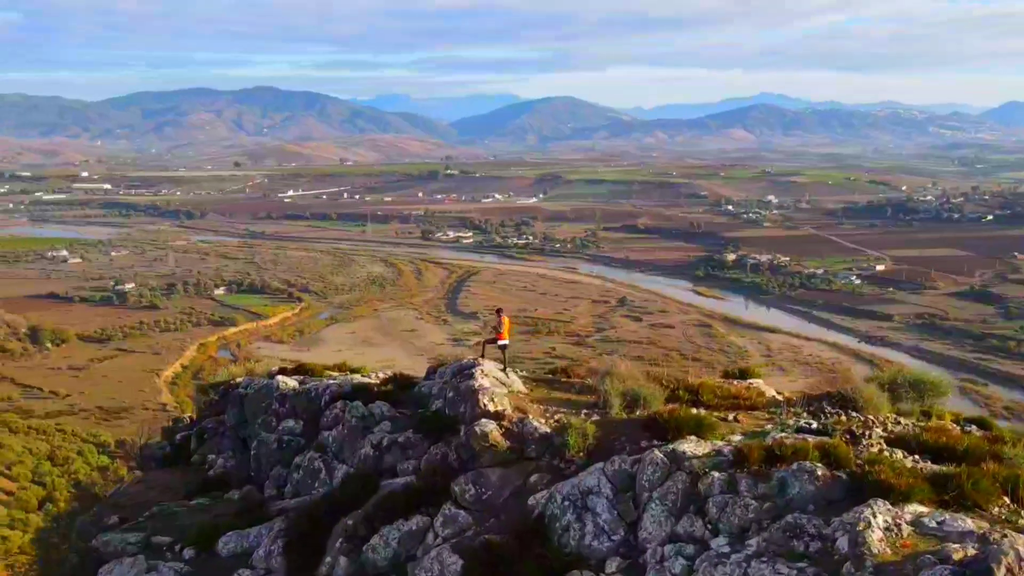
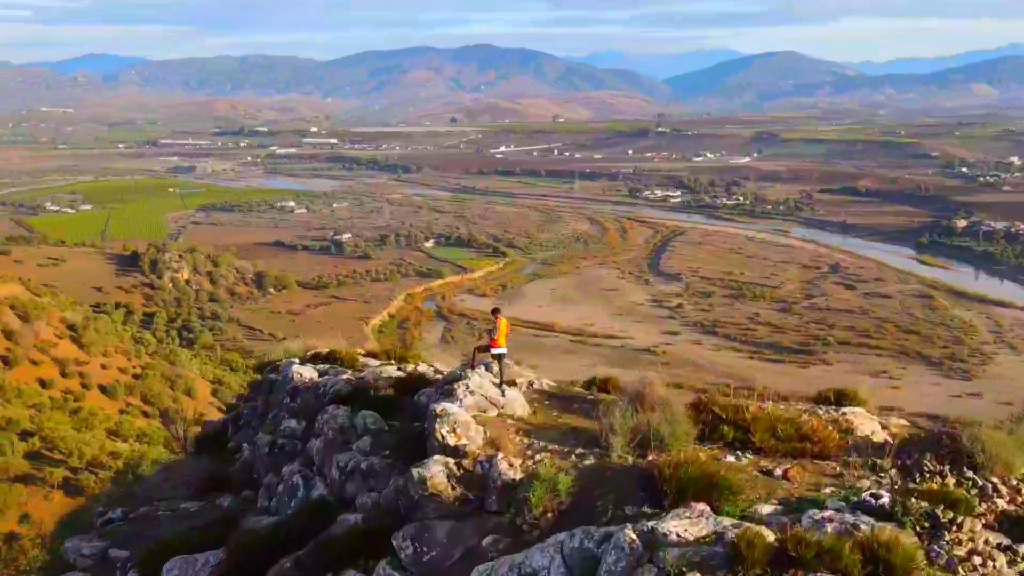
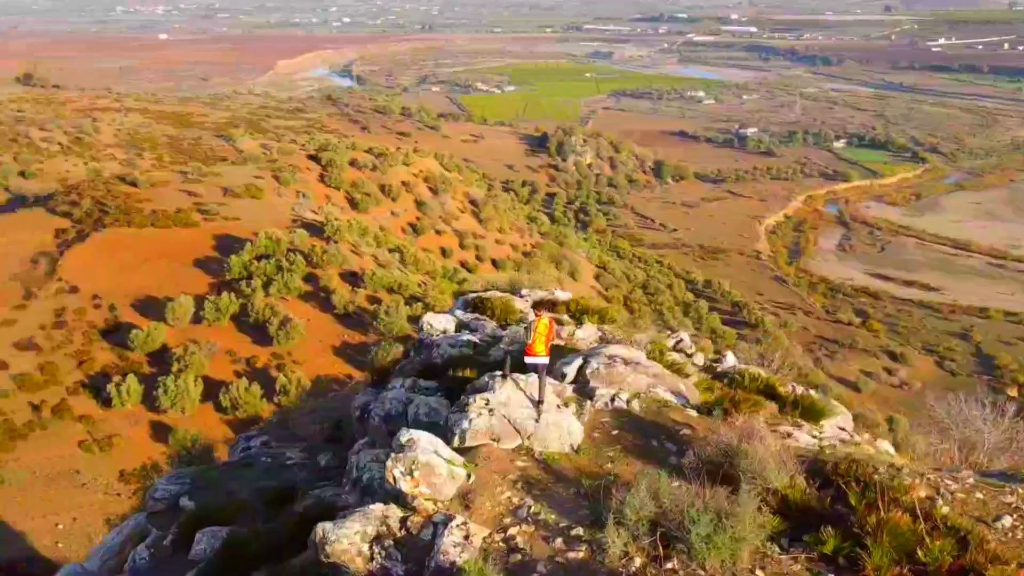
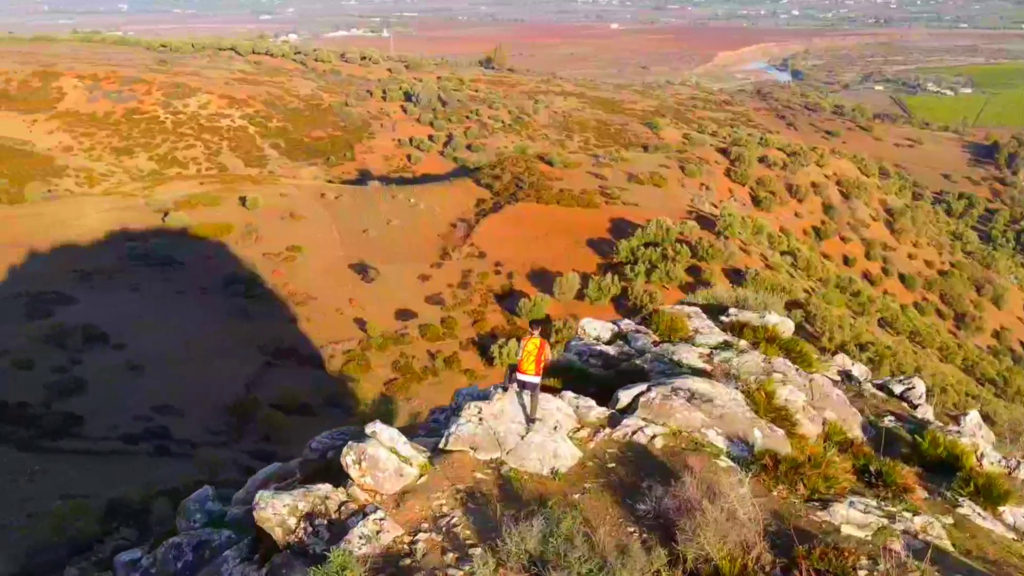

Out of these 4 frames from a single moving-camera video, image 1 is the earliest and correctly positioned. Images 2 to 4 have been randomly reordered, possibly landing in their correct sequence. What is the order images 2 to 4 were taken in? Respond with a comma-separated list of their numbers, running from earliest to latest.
2, 3, 4
